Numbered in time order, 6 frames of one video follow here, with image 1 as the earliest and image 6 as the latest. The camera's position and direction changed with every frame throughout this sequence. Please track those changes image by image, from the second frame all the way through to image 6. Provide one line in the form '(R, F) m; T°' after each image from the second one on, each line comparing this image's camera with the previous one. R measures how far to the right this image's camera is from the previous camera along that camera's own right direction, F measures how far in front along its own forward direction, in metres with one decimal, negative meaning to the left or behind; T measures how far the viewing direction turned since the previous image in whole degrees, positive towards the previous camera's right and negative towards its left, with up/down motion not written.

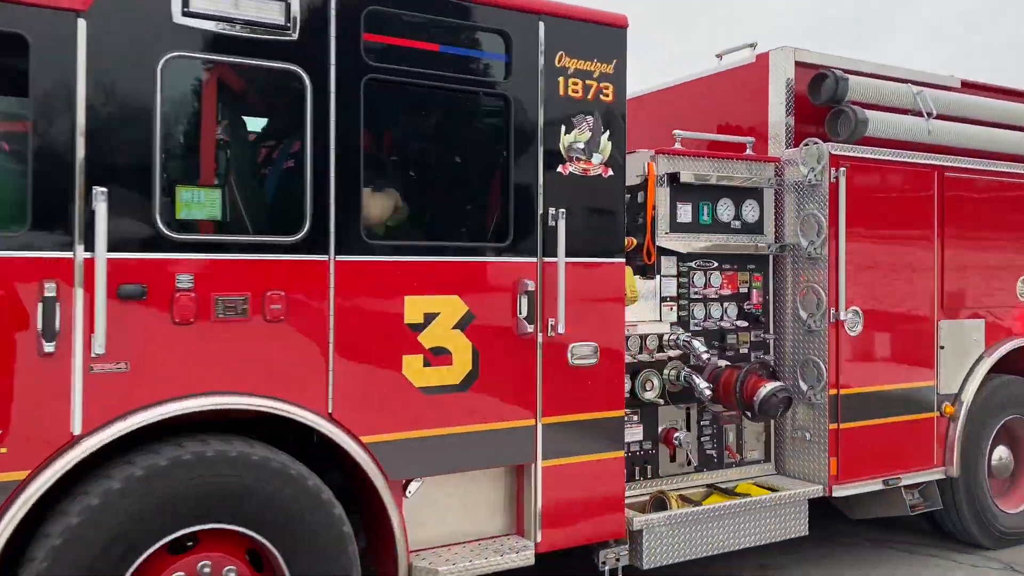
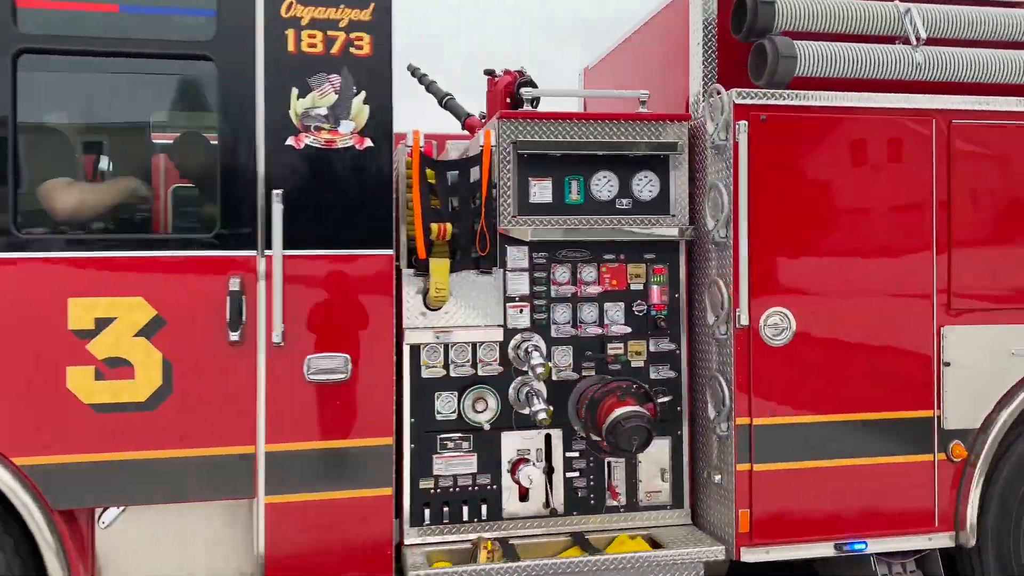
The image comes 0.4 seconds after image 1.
(+0.5, +0.3) m; -19°
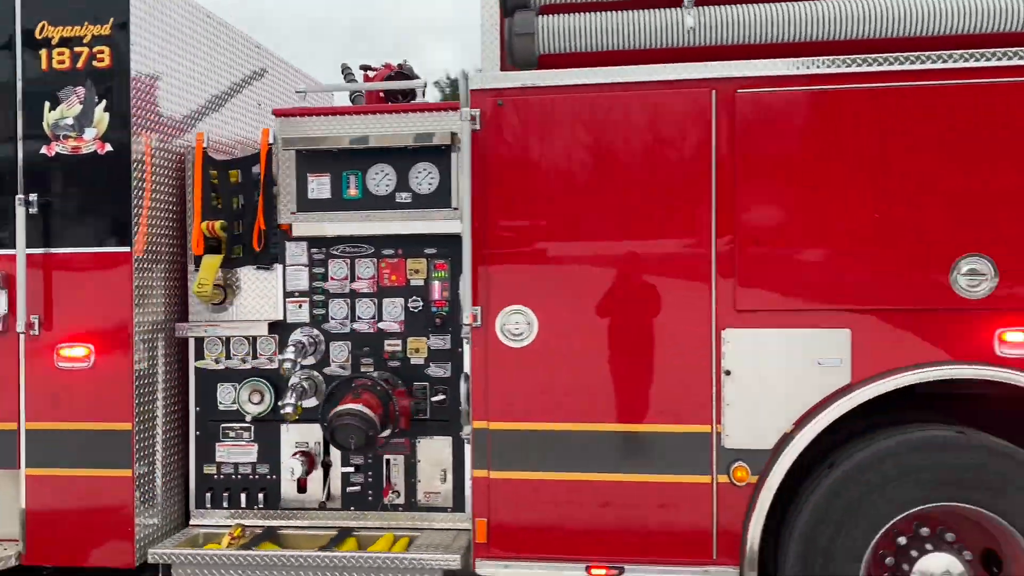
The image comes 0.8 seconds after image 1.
(+0.6, +0.1) m; -19°
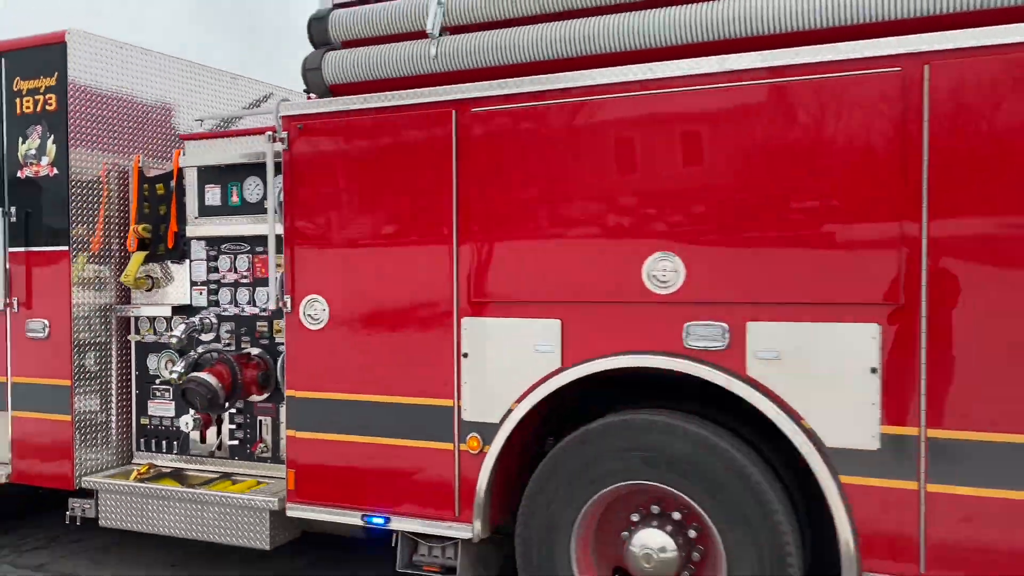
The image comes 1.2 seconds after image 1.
(+0.6, -0.1) m; -17°
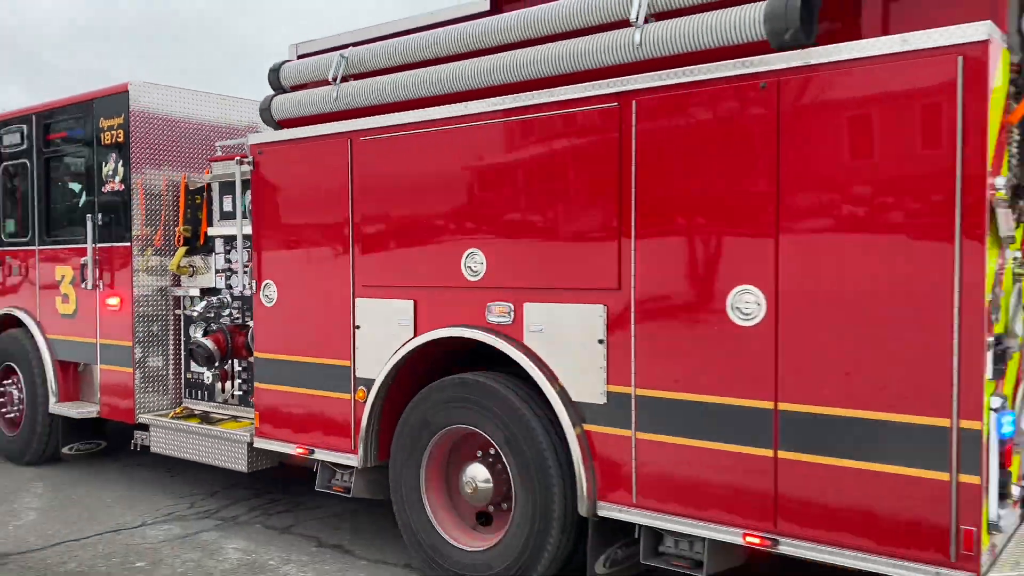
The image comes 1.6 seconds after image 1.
(+0.5, -0.2) m; -14°
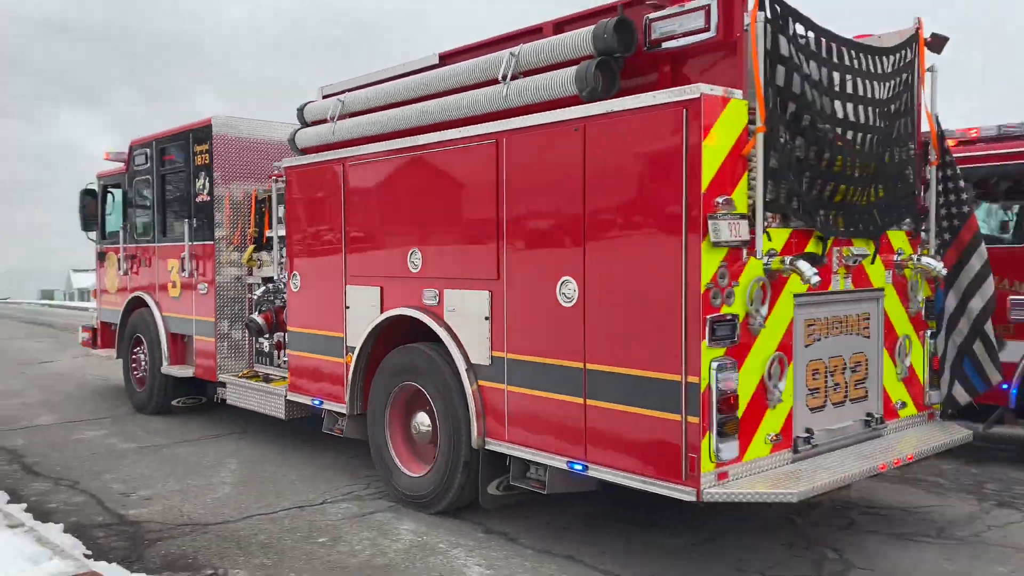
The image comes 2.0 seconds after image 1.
(+0.4, -0.3) m; -11°
